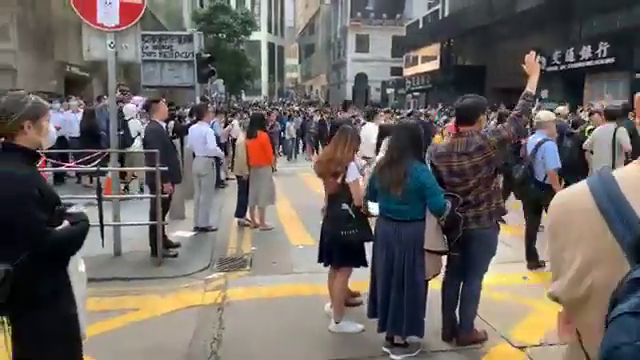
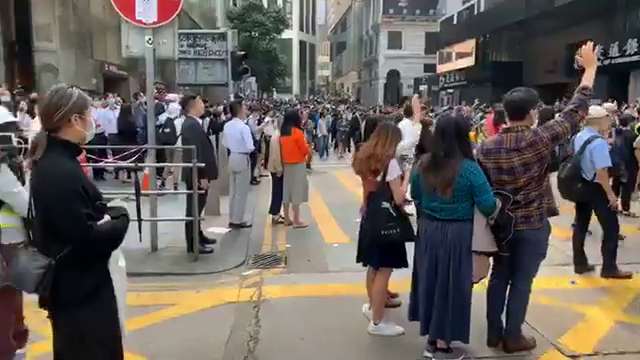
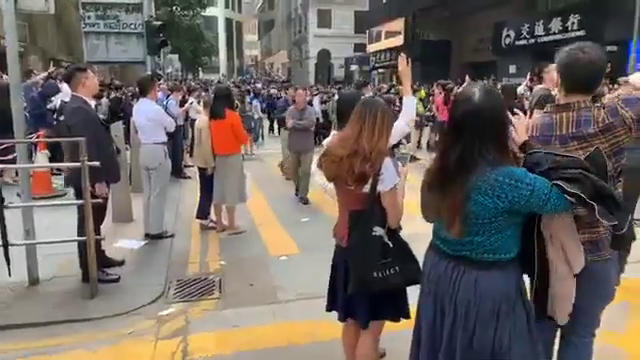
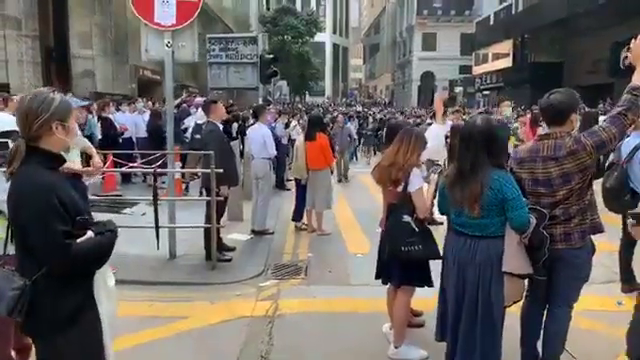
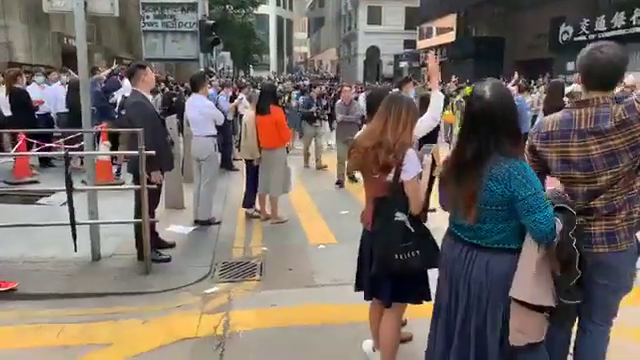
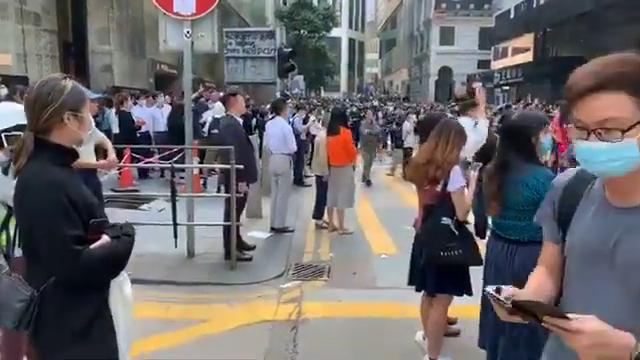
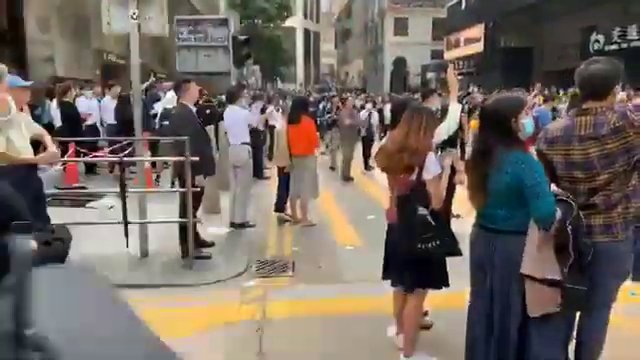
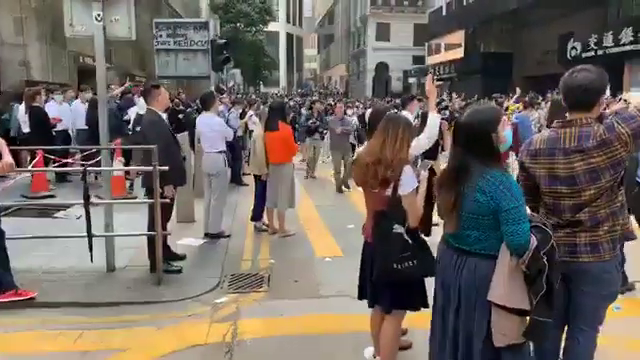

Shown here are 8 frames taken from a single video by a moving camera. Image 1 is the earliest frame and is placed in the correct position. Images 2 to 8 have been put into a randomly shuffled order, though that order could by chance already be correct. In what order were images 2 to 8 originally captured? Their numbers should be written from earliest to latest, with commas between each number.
2, 4, 6, 7, 8, 5, 3
